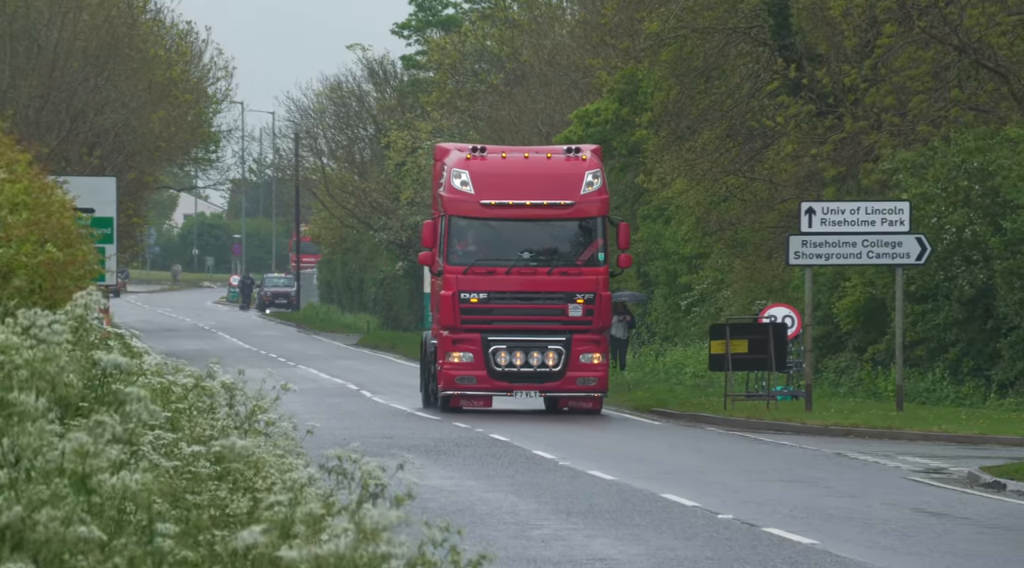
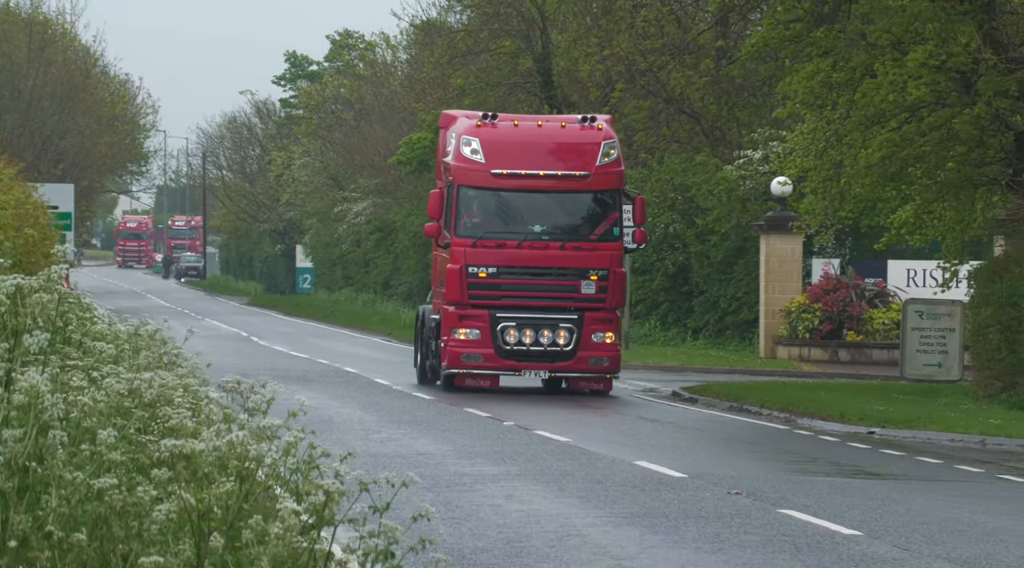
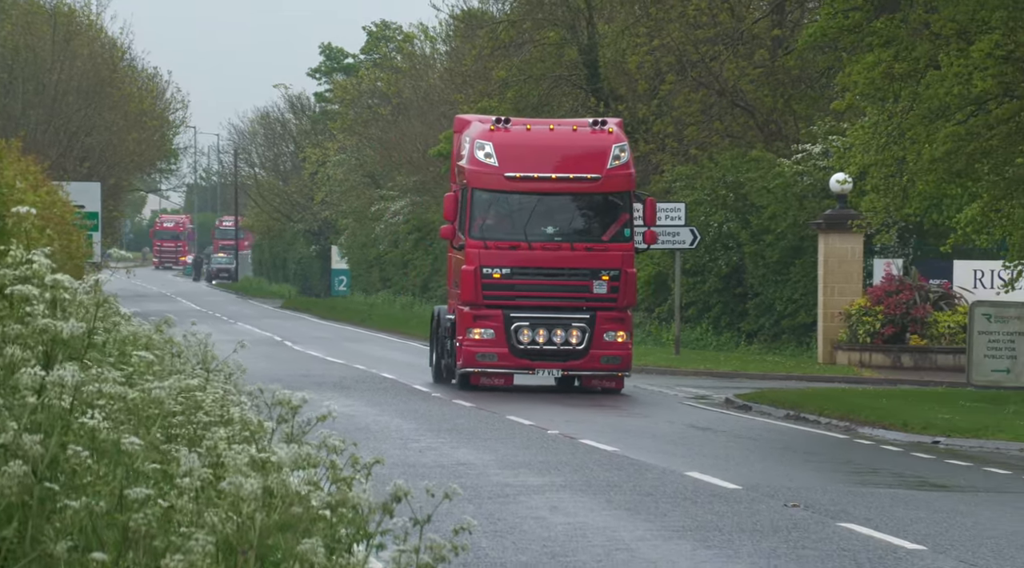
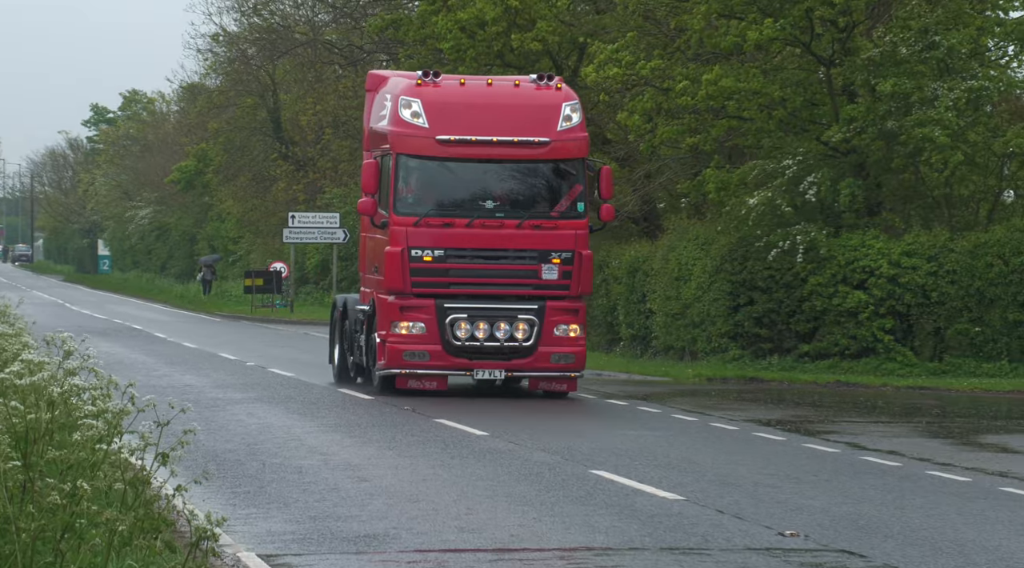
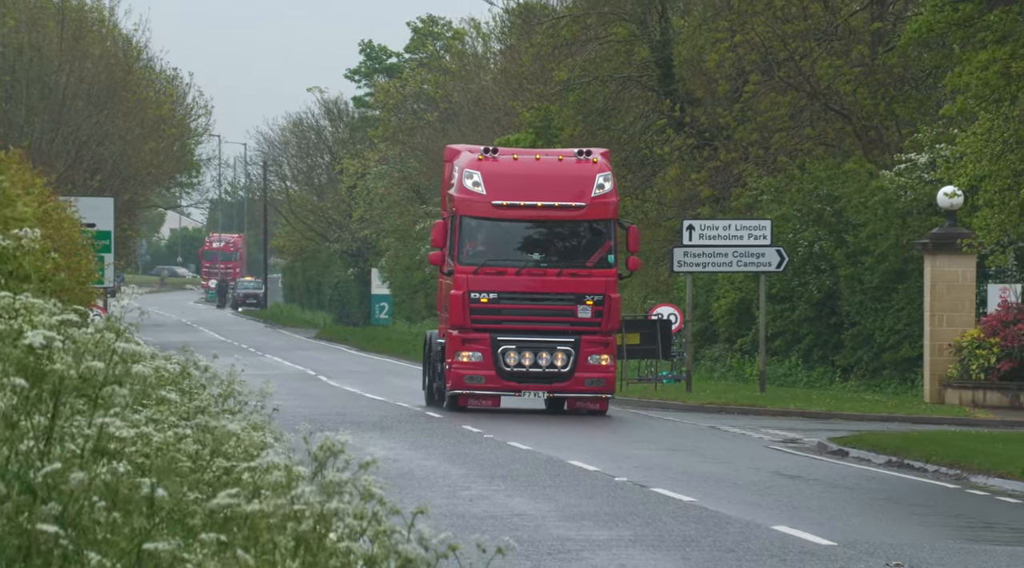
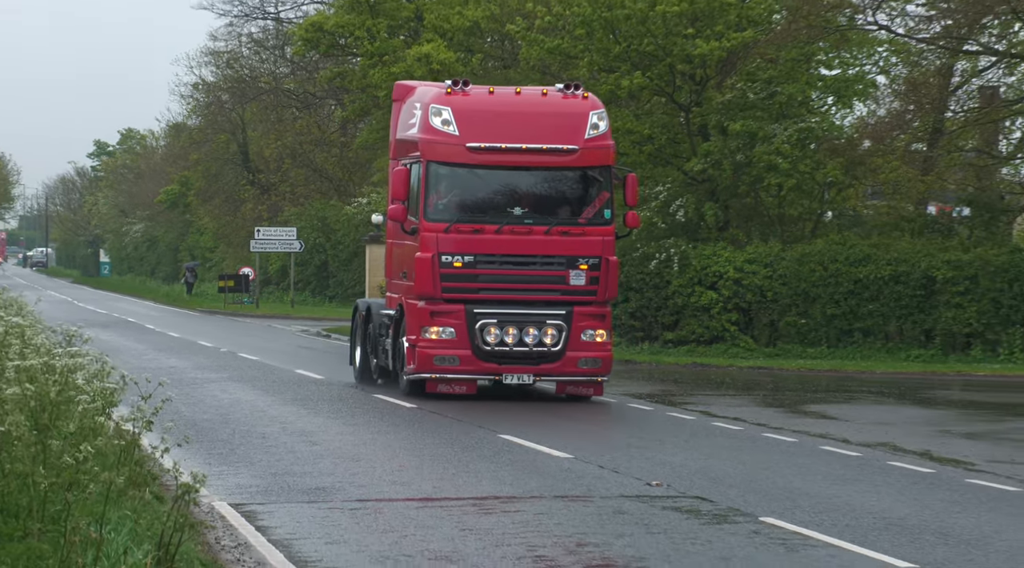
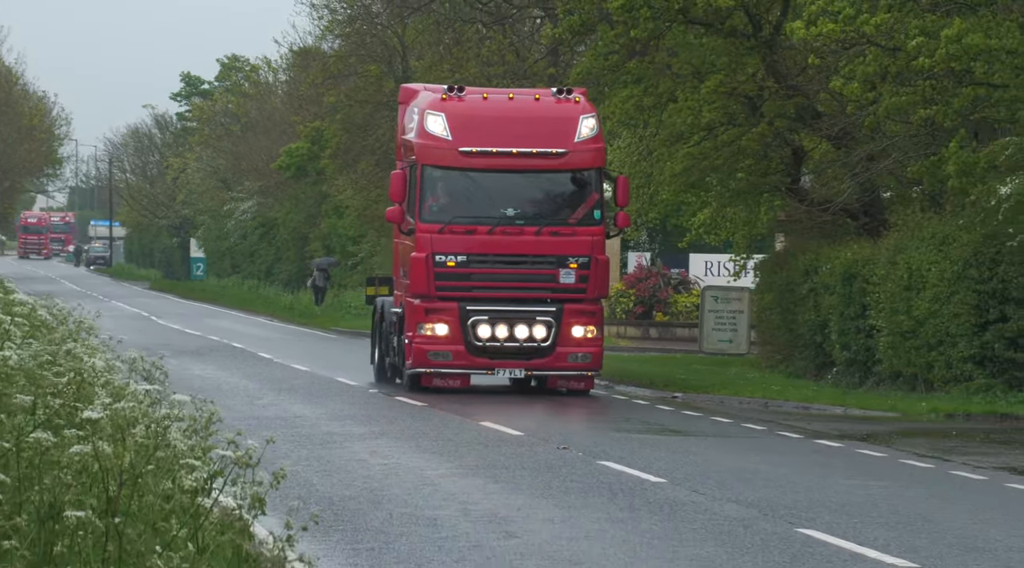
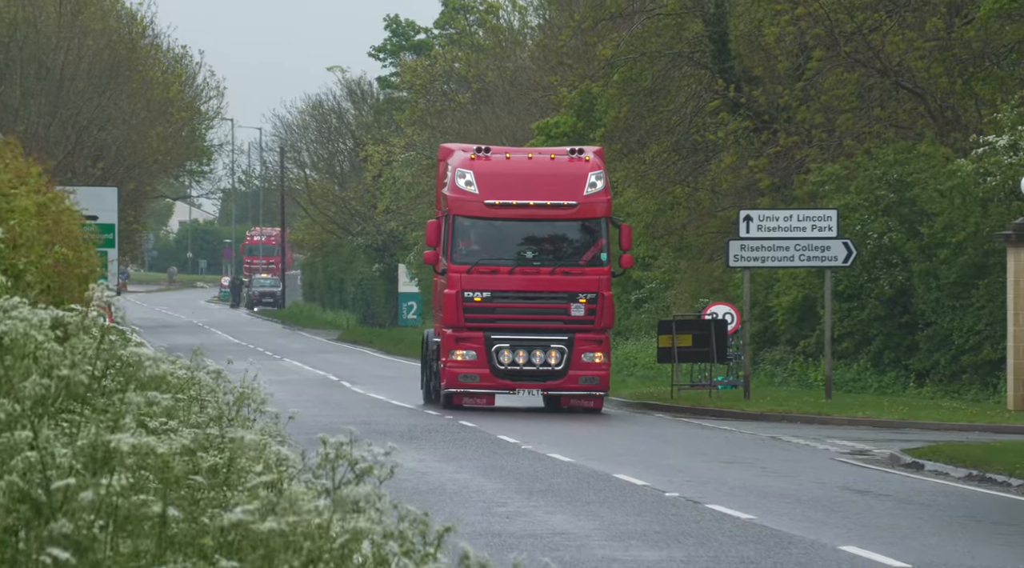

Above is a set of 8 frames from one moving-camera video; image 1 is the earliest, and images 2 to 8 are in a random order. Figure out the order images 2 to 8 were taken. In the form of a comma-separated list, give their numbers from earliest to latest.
8, 5, 3, 2, 7, 4, 6
